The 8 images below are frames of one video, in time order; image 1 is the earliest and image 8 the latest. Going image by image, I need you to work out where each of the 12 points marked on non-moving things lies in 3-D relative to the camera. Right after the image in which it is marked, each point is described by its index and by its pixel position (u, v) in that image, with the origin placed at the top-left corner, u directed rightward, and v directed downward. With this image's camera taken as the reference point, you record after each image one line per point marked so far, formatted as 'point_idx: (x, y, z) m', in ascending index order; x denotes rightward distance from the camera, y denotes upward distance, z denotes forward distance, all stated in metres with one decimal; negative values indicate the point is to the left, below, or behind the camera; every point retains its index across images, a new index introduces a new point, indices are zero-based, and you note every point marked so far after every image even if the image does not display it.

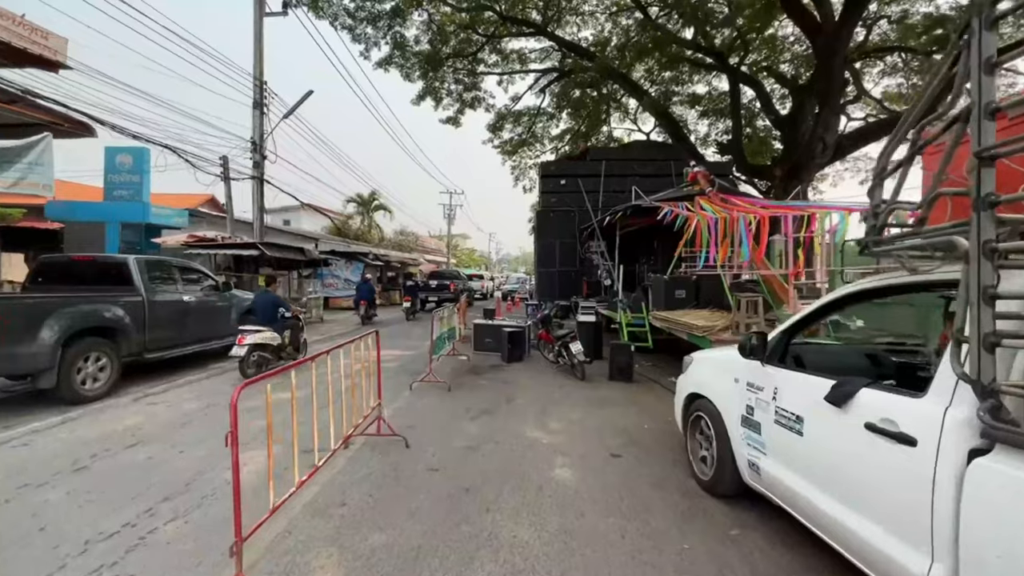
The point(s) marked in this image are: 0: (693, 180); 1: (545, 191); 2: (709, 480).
0: (+4.3, +2.6, +10.3) m
1: (+1.1, +3.3, +14.8) m
2: (+1.7, -1.7, +3.8) m
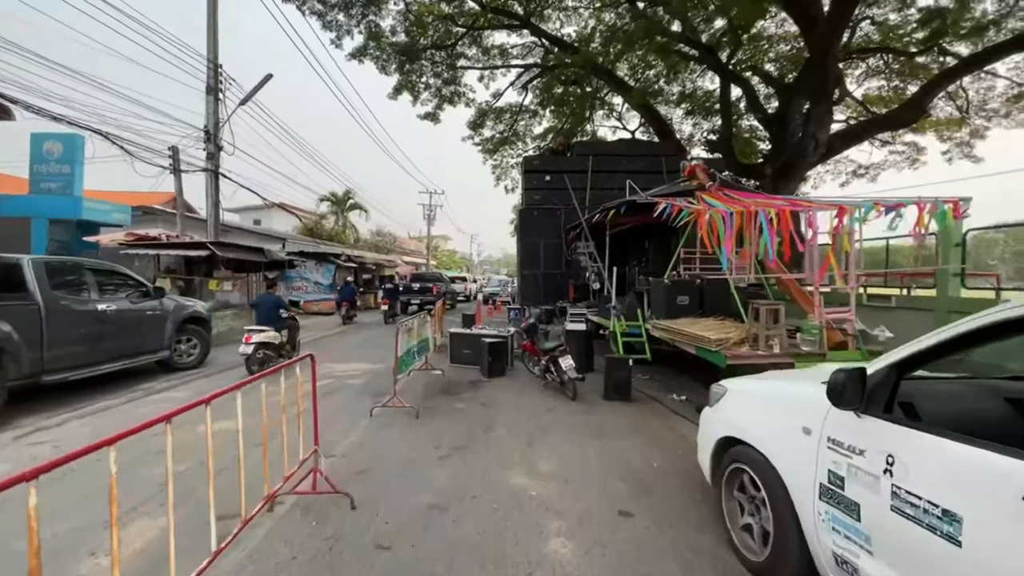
0: (+3.9, +2.5, +9.4) m
1: (+0.5, +3.2, +13.8) m
2: (+1.6, -1.7, +2.8) m
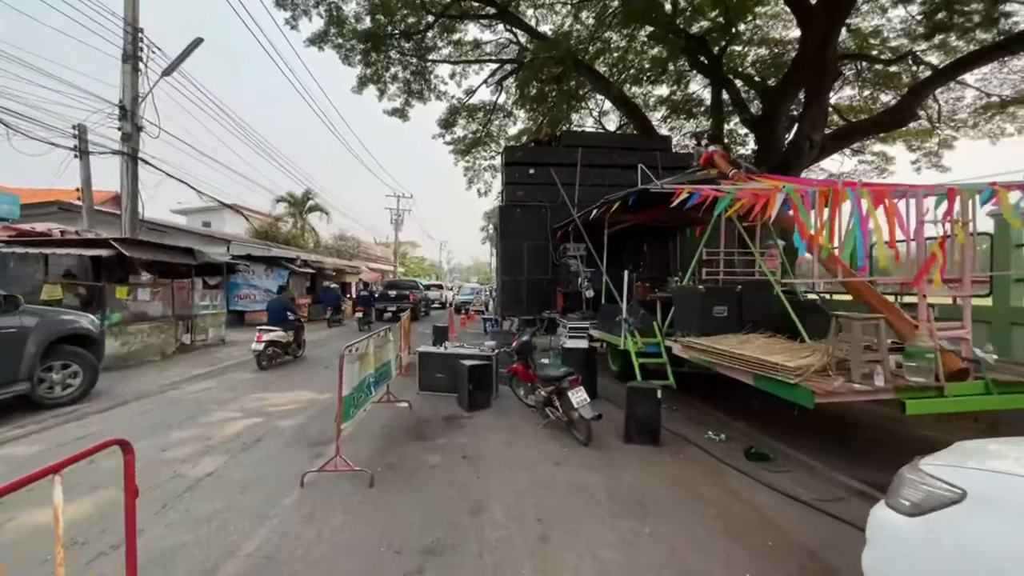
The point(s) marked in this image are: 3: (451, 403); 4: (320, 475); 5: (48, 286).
0: (+3.6, +2.3, +8.0) m
1: (-0.1, +2.9, +12.1) m
2: (+1.8, -1.8, +1.1) m
3: (-1.0, -1.9, +7.0) m
4: (-1.9, -1.8, +4.3) m
5: (-10.5, +0.1, +9.9) m
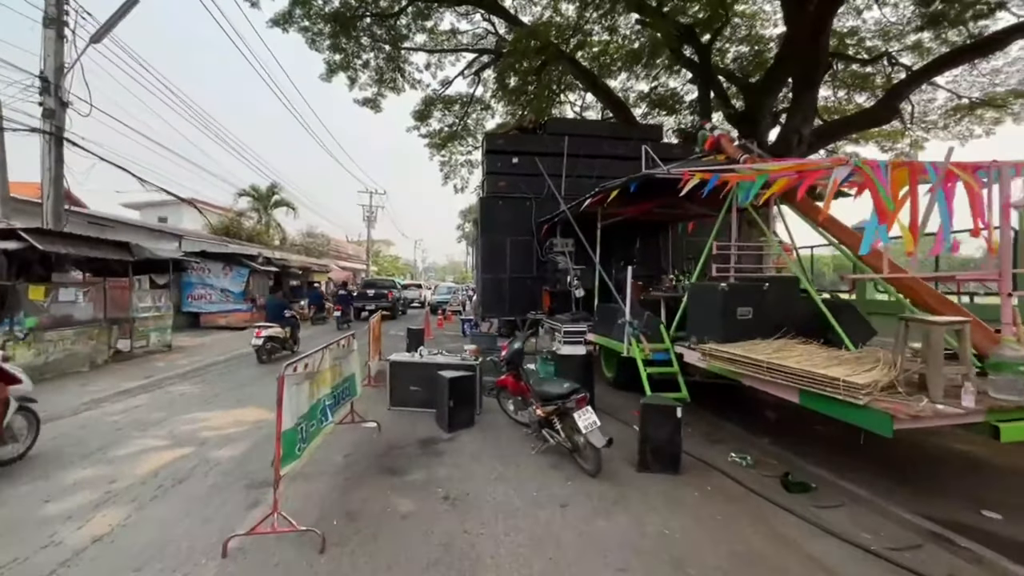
0: (+3.3, +2.4, +7.2) m
1: (-0.5, +3.0, +11.1) m
2: (+1.9, -1.7, +0.2) m
3: (-1.2, -1.8, +6.0) m
4: (-1.9, -1.8, +3.2) m
5: (-10.8, +0.1, +8.3) m
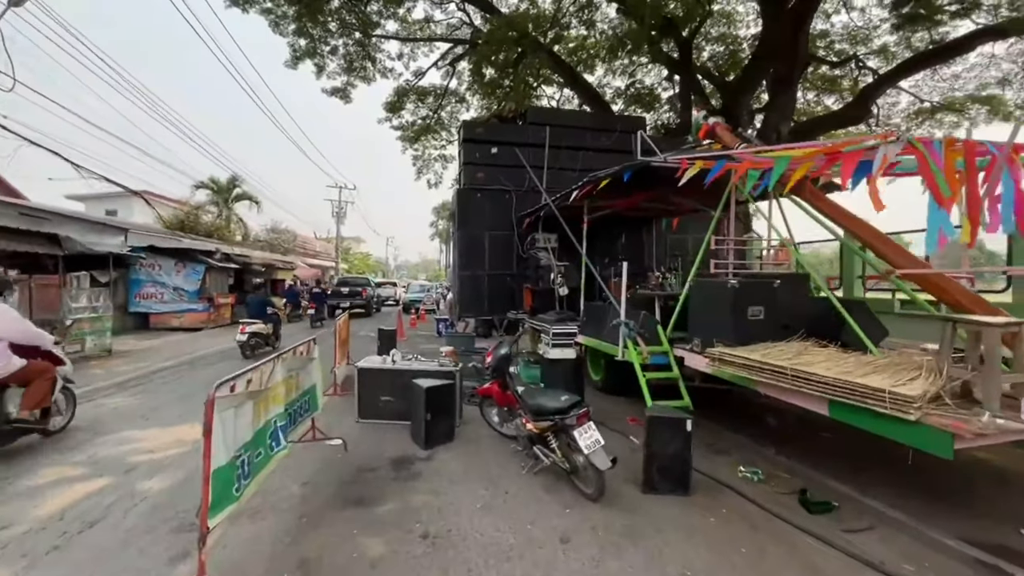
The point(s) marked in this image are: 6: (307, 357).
0: (+3.1, +2.4, +6.8) m
1: (-1.0, +3.0, +10.4) m
2: (+2.1, -1.7, -0.2) m
3: (-1.4, -1.8, +5.3) m
4: (-1.9, -1.8, +2.5) m
5: (-11.1, +0.1, +7.0) m
6: (-2.1, -0.7, +4.4) m
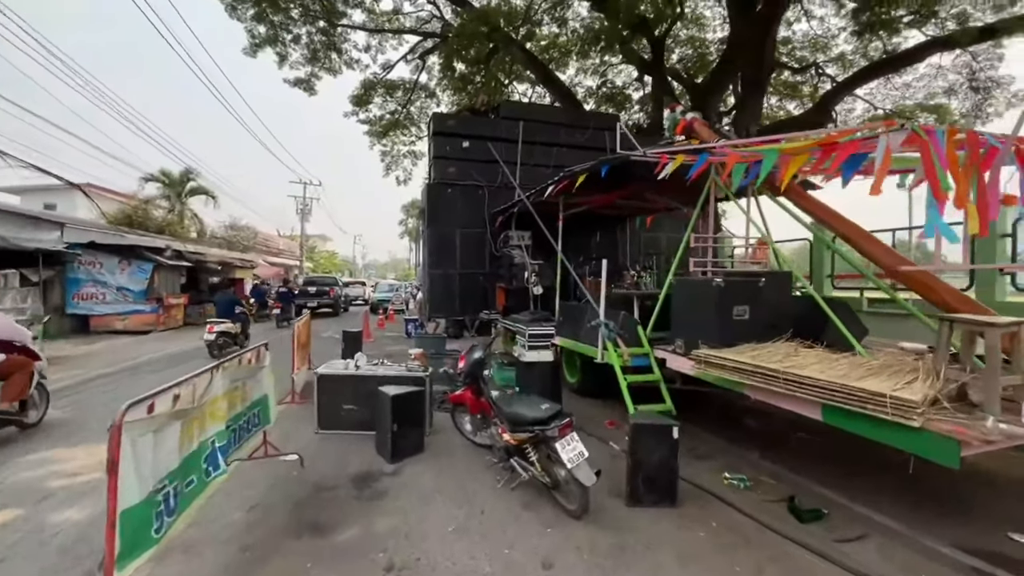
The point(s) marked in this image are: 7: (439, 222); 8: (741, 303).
0: (+2.6, +2.4, +6.7) m
1: (-1.7, +3.0, +10.0) m
2: (+2.1, -1.7, -0.4) m
3: (-1.6, -1.8, +4.9) m
4: (-2.0, -1.8, +2.0) m
5: (-11.5, +0.1, +6.0) m
6: (-2.3, -0.7, +3.9) m
7: (-1.7, +1.5, +9.9) m
8: (+2.3, -0.1, +4.3) m
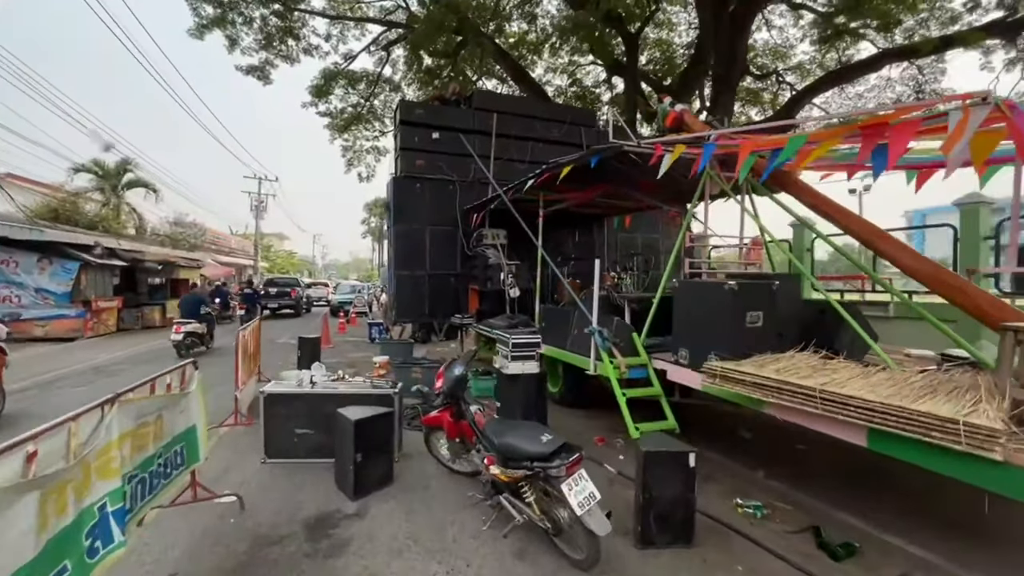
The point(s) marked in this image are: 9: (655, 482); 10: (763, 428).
0: (+2.3, +2.4, +6.2) m
1: (-2.2, +3.0, +9.3) m
2: (+2.4, -1.8, -0.9) m
3: (-1.8, -1.8, +4.1) m
4: (-1.9, -1.8, +1.2) m
5: (-11.7, +0.1, +4.4) m
6: (-2.4, -0.7, +3.1) m
7: (-2.2, +1.4, +9.1) m
8: (+2.2, -0.2, +3.9) m
9: (+1.1, -1.4, +3.2) m
10: (+3.3, -1.8, +5.6) m
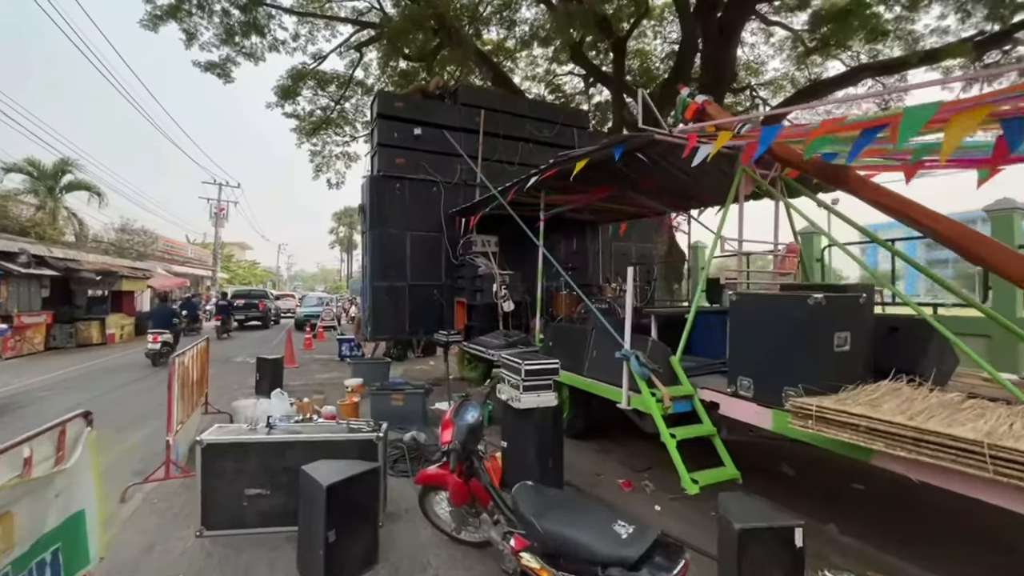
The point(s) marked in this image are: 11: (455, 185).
0: (+2.4, +2.2, +5.5) m
1: (-2.4, +2.7, +8.3) m
2: (+2.9, -1.7, -1.6) m
3: (-1.6, -1.9, +3.0) m
4: (-1.6, -1.8, +0.2) m
5: (-11.6, -0.1, +2.7) m
6: (-2.1, -0.8, +2.0) m
7: (-2.4, +1.2, +8.1) m
8: (+2.3, -0.3, +3.1) m
9: (+1.3, -1.5, +2.3) m
10: (+3.3, -1.9, +4.9) m
11: (-1.1, +2.1, +8.7) m
